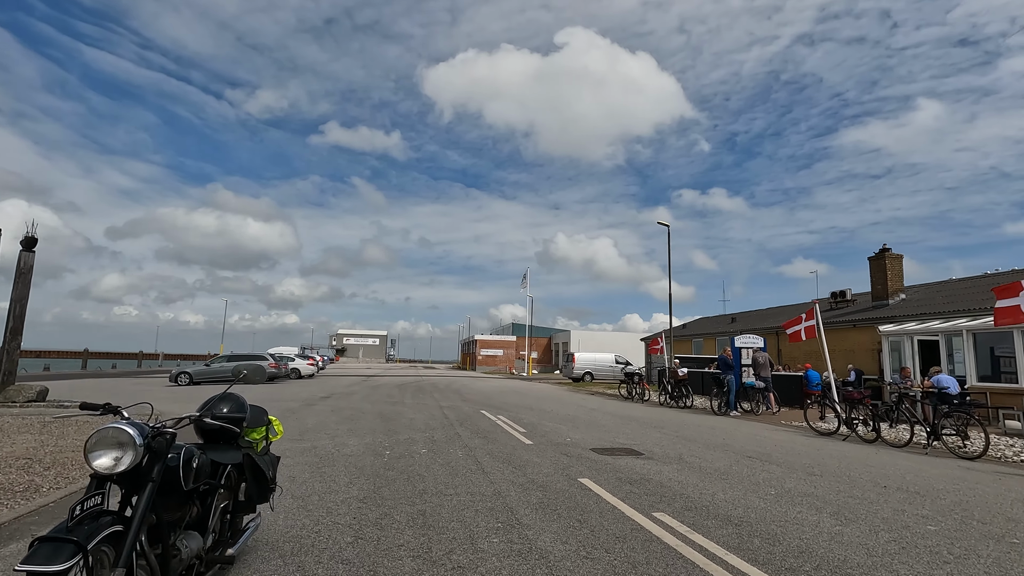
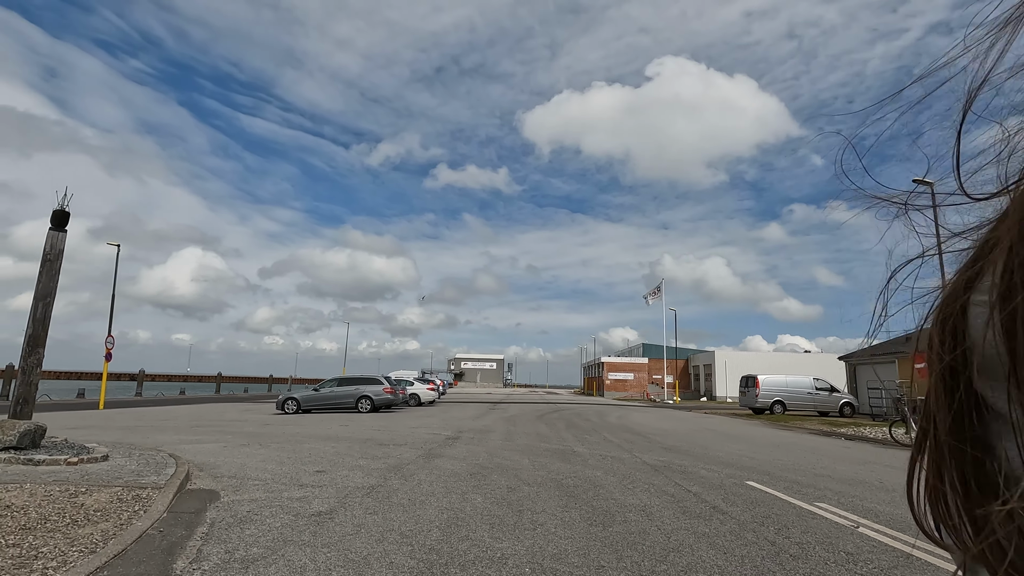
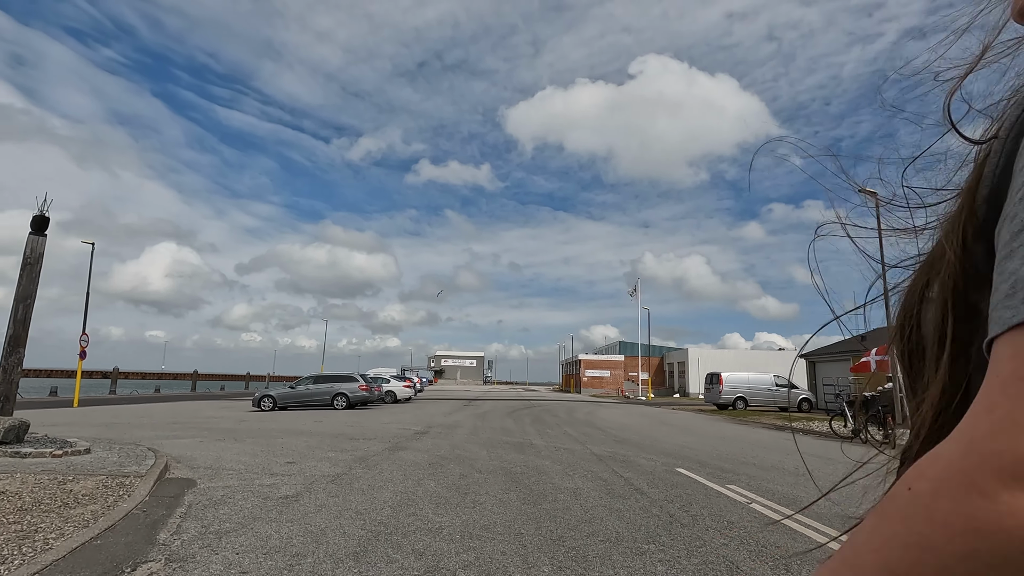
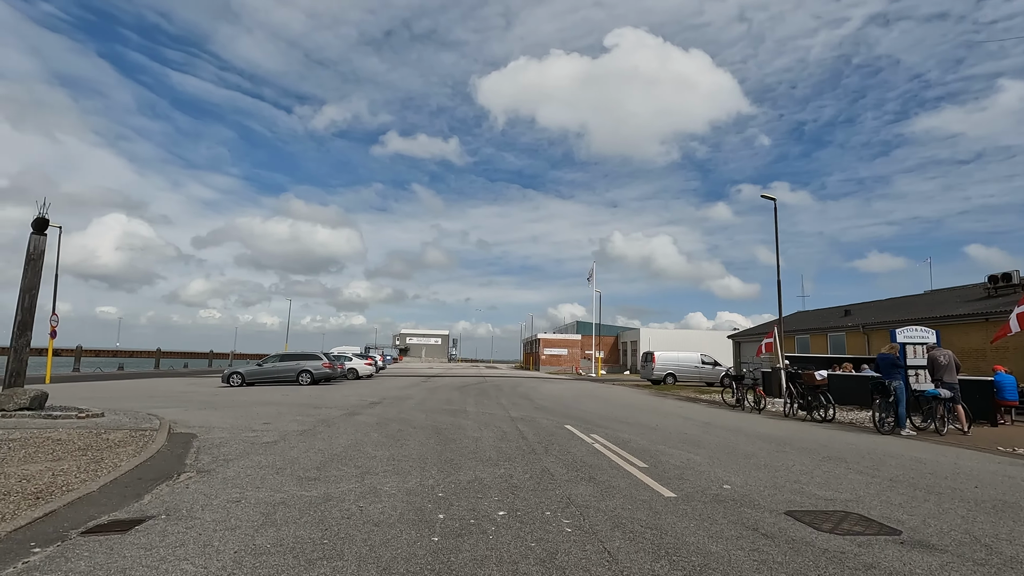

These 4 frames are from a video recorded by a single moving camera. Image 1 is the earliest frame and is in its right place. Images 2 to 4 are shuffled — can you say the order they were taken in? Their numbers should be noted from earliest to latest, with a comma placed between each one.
4, 3, 2
